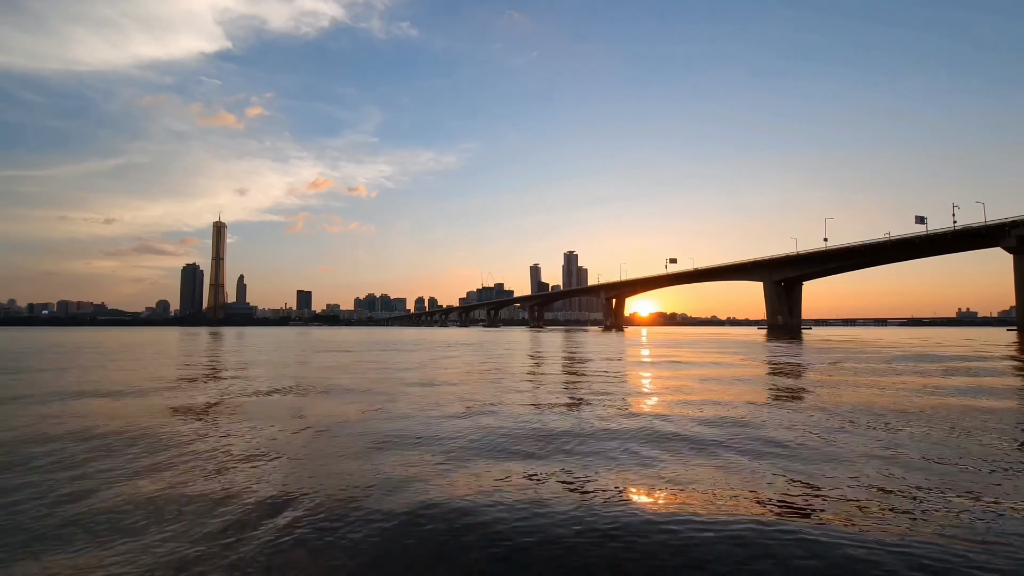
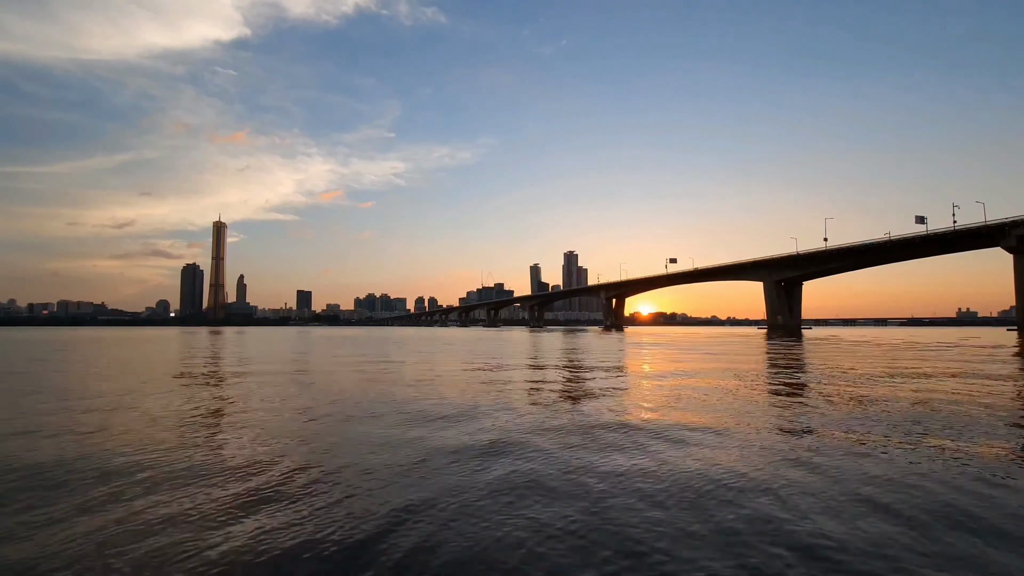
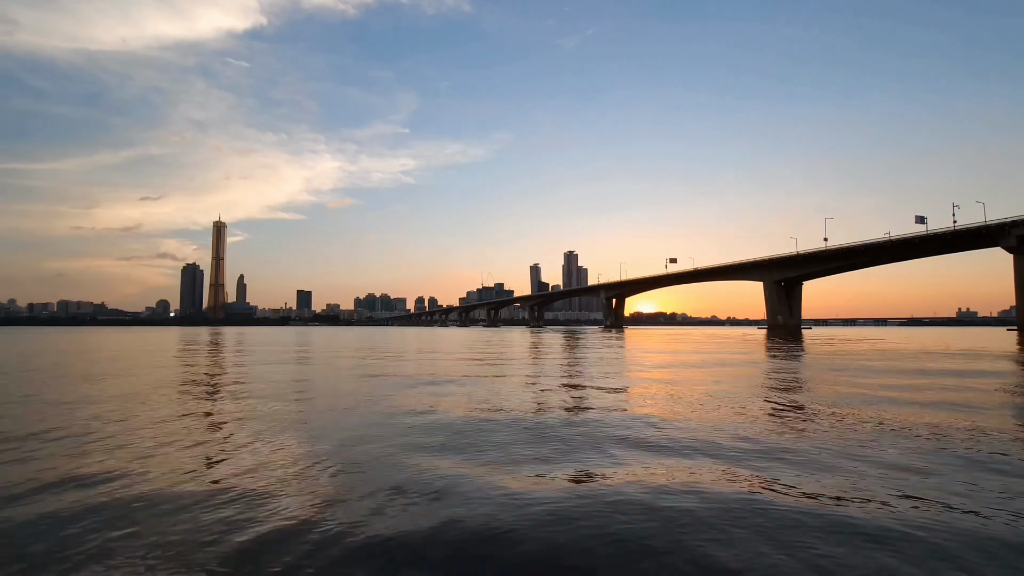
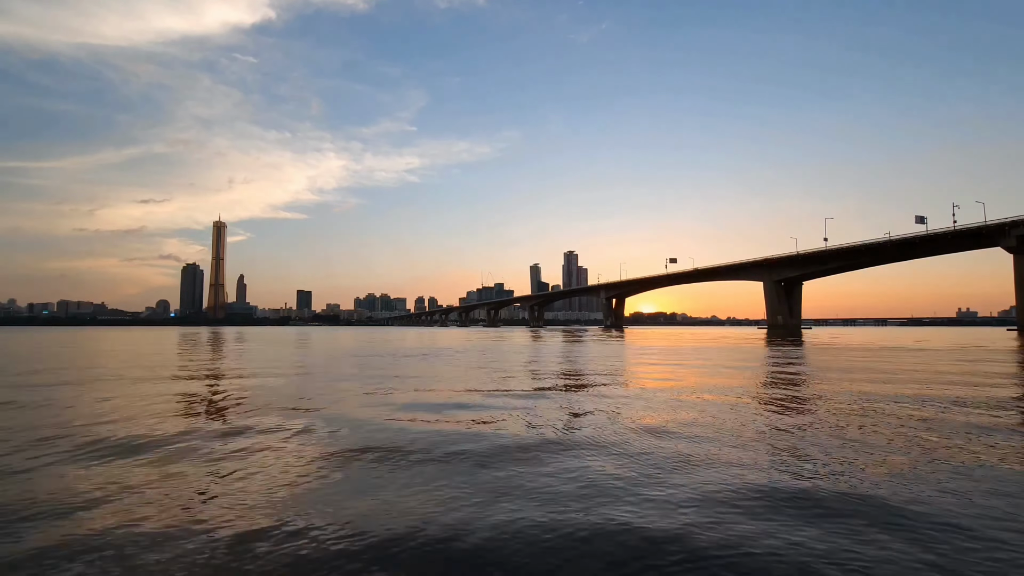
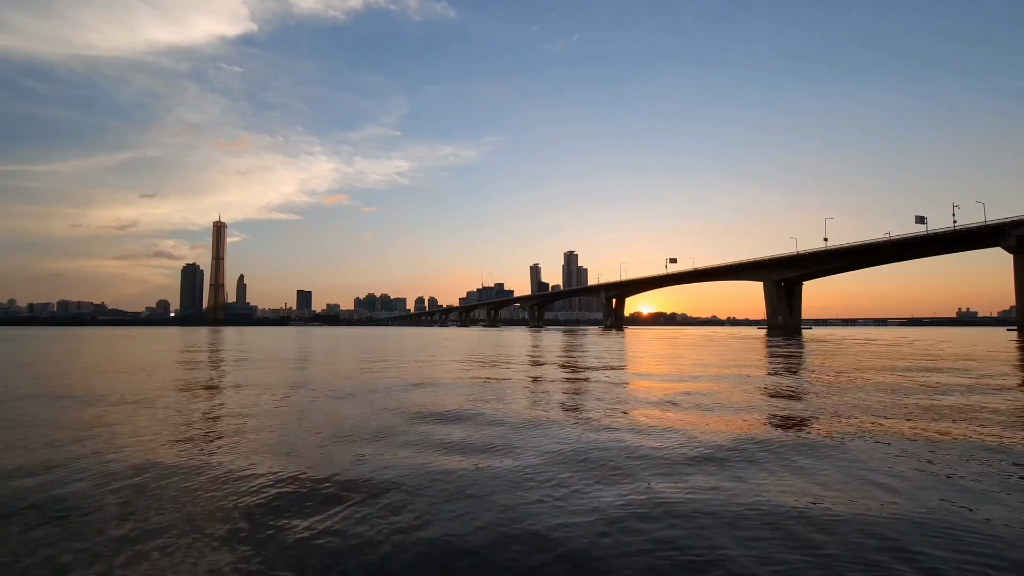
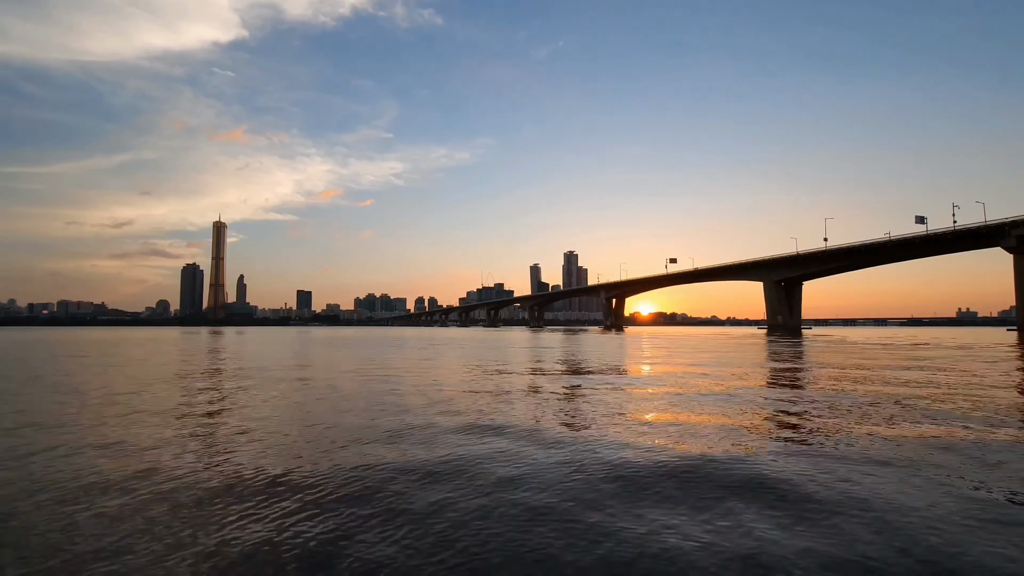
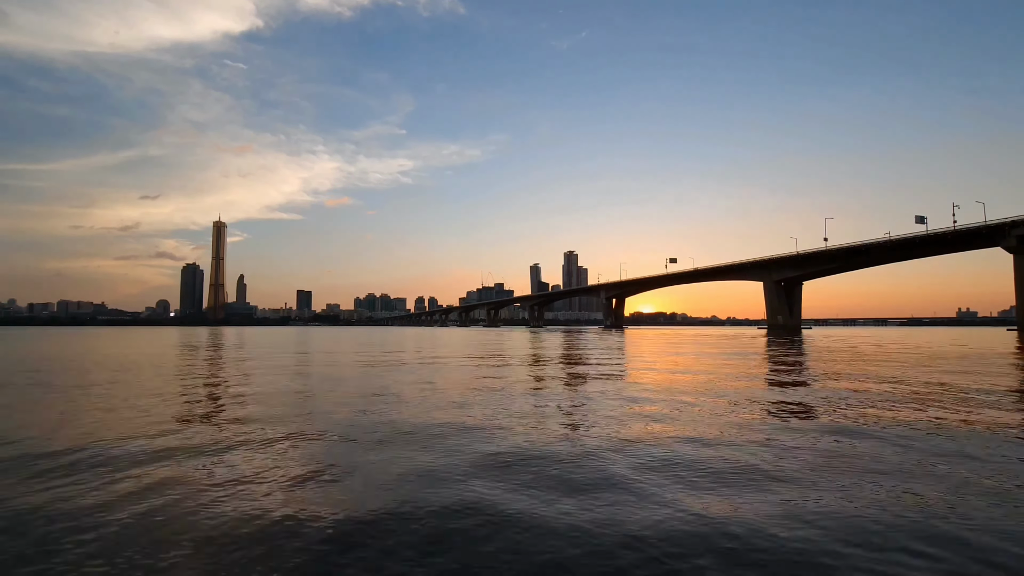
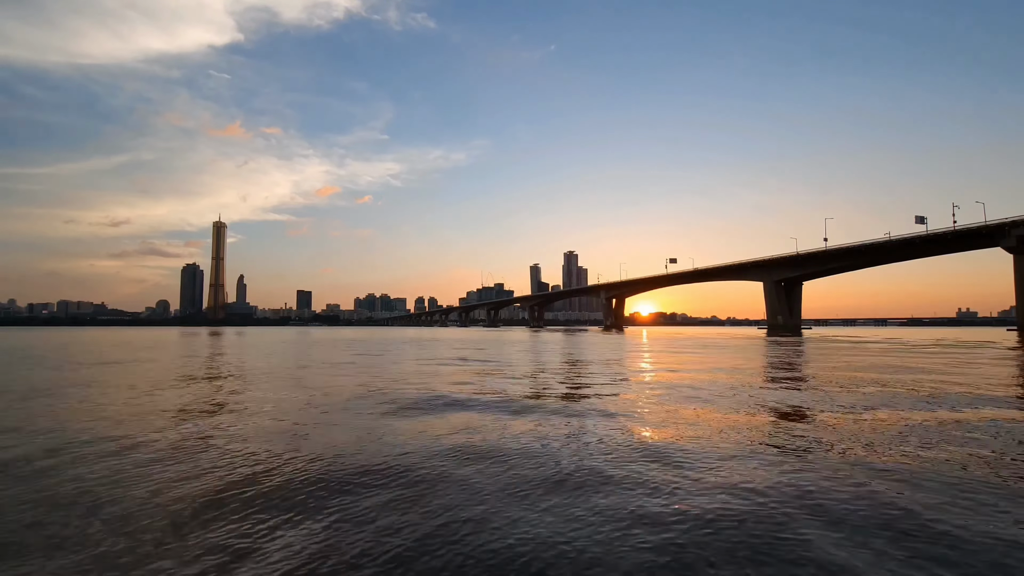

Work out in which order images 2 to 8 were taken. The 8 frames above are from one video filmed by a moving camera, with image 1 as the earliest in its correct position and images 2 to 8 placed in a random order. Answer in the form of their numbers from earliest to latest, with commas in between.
8, 6, 2, 5, 7, 3, 4
